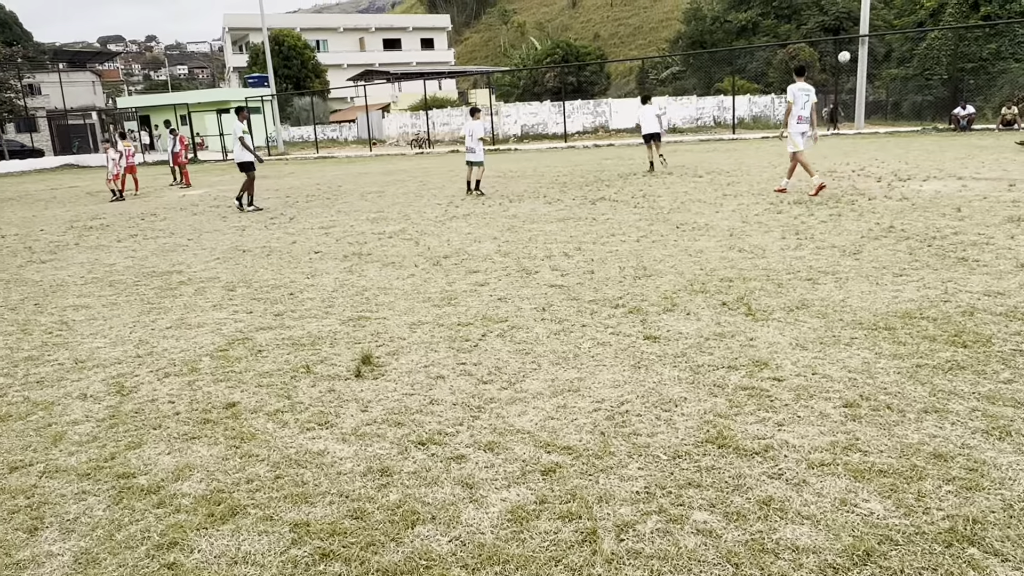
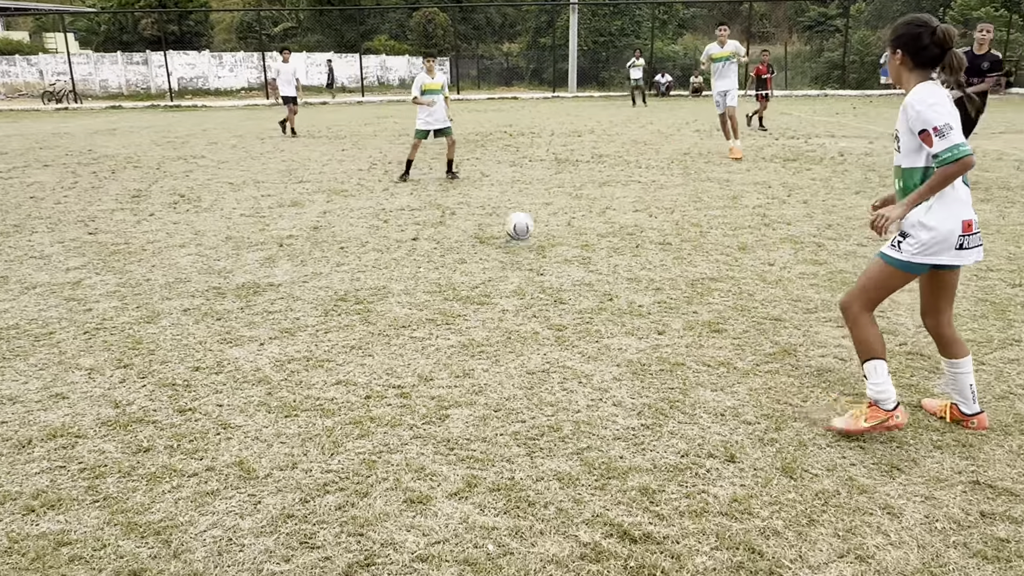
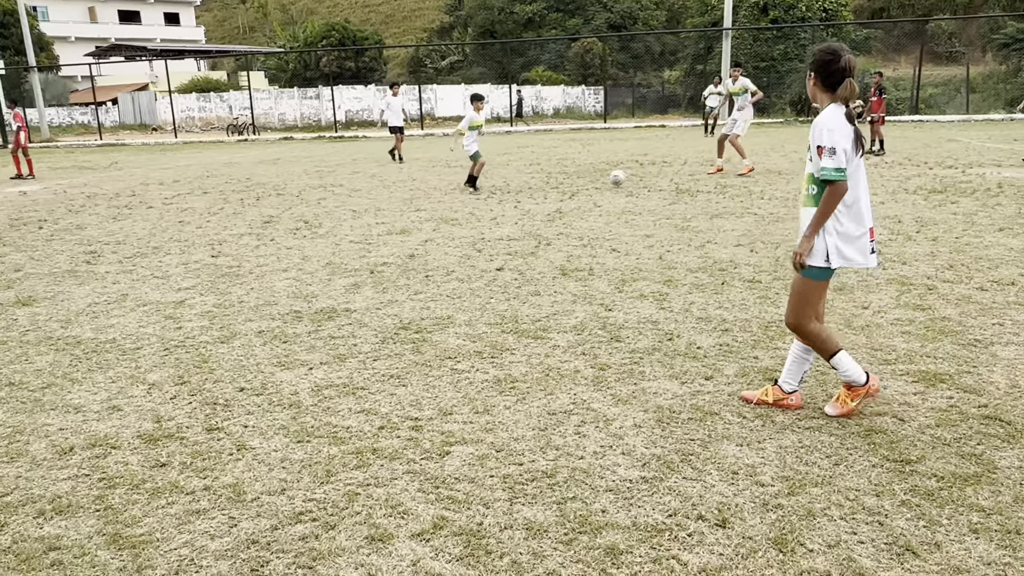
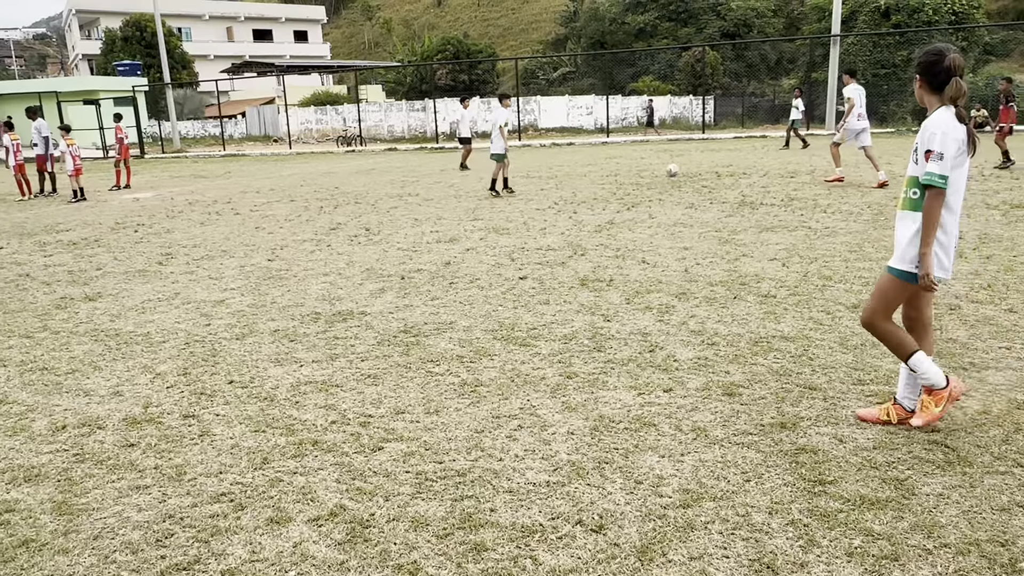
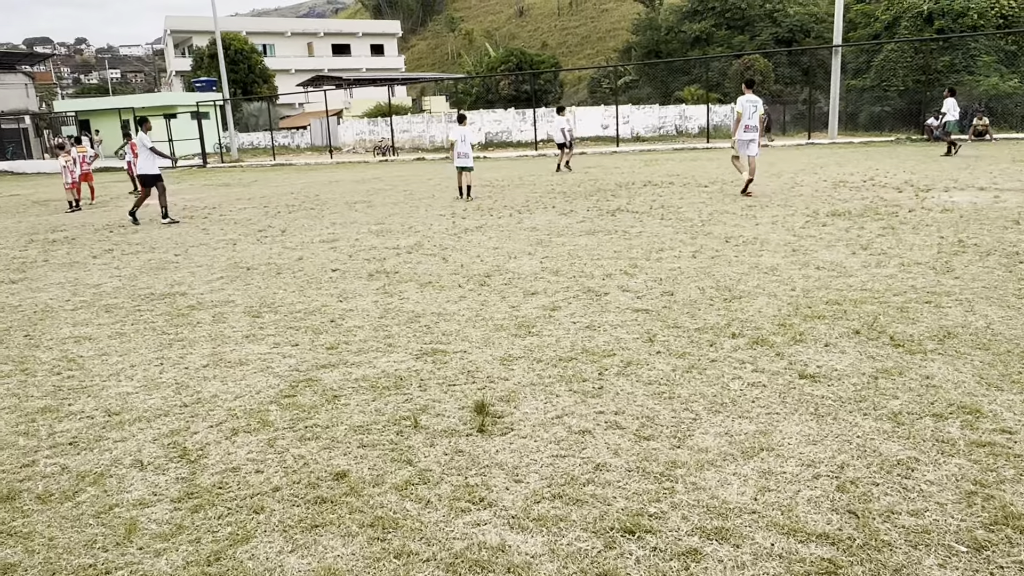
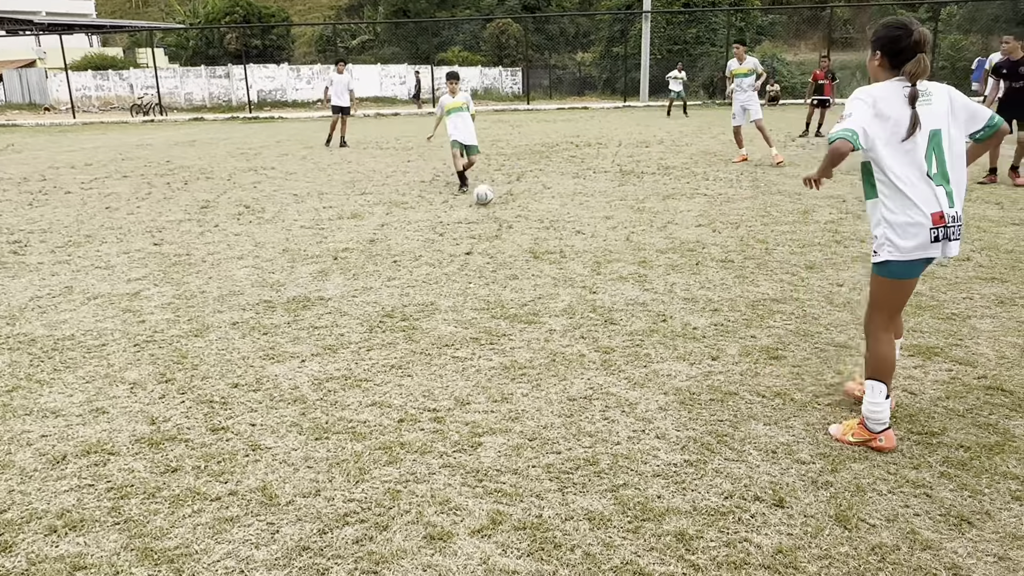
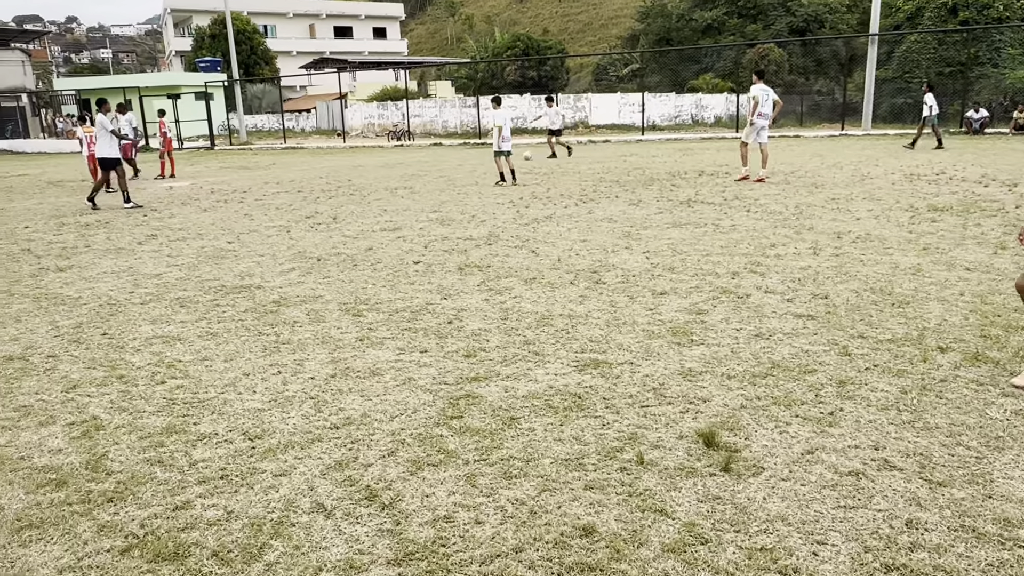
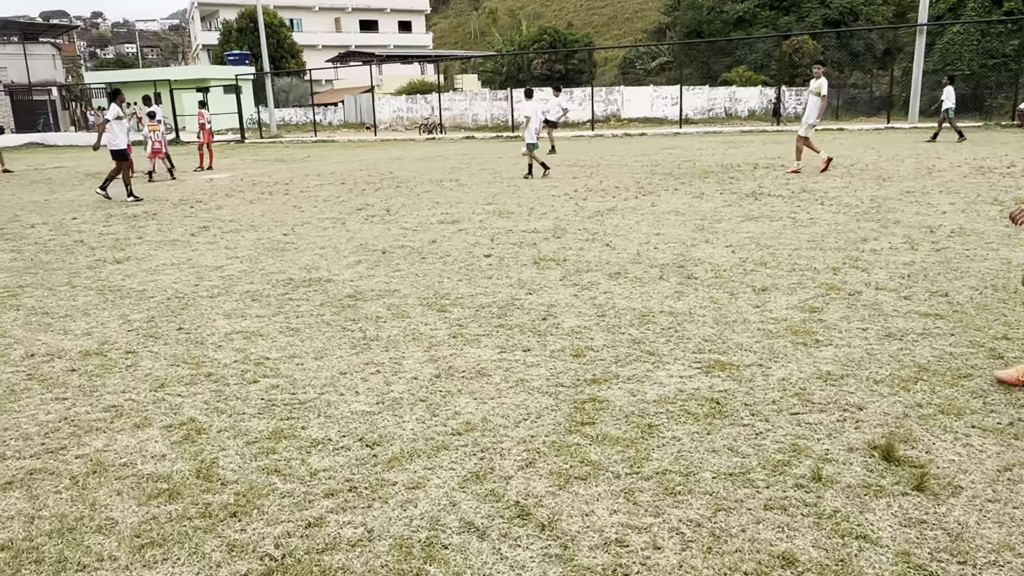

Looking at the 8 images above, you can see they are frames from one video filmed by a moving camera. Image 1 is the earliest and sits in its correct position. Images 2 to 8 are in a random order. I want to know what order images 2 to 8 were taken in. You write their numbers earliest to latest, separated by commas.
5, 7, 8, 4, 3, 6, 2
